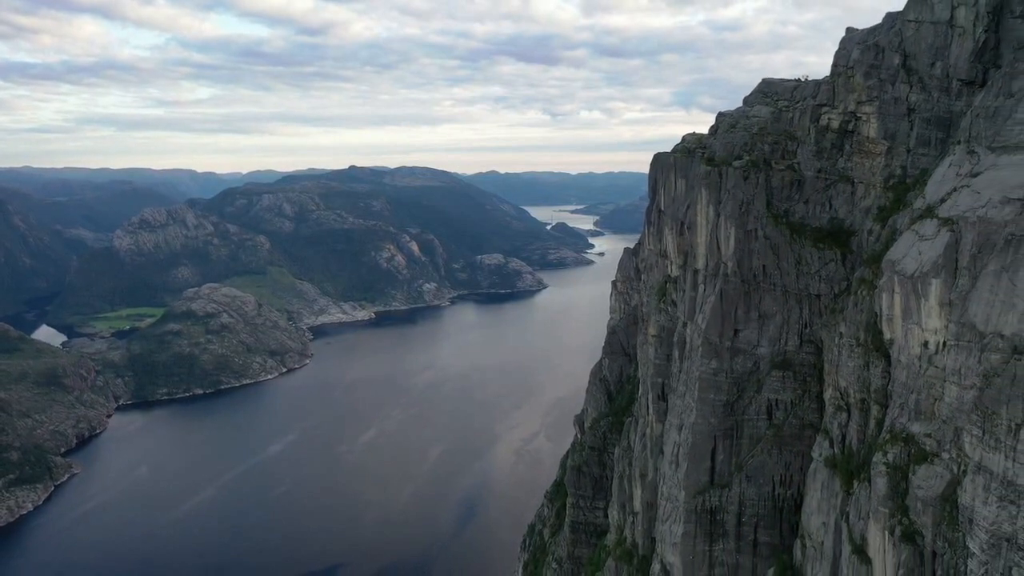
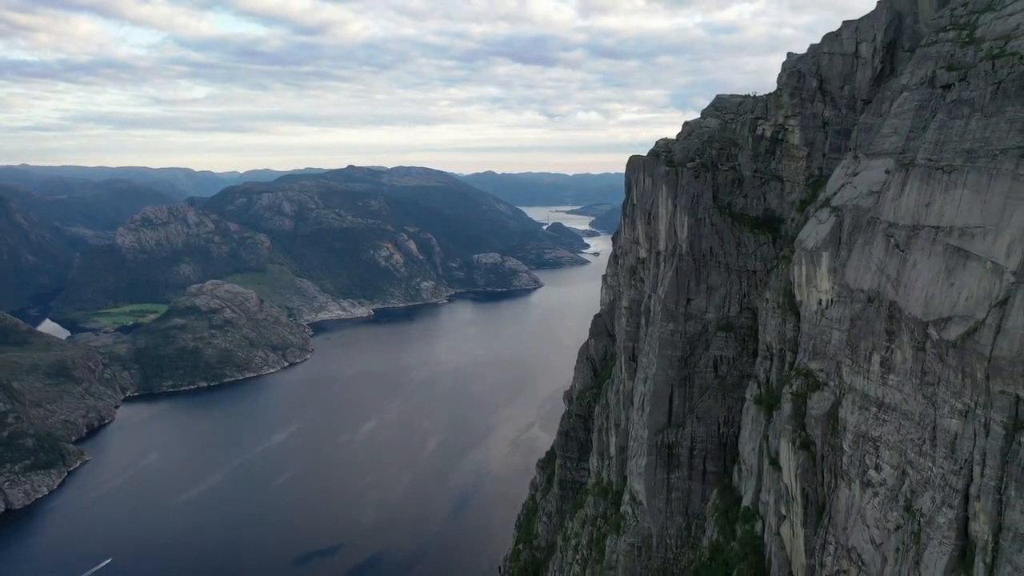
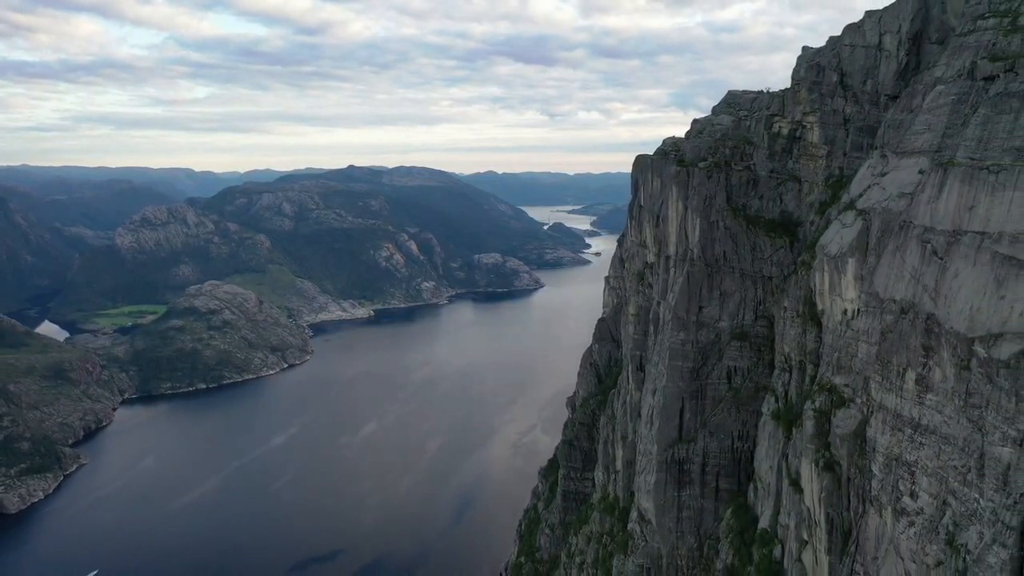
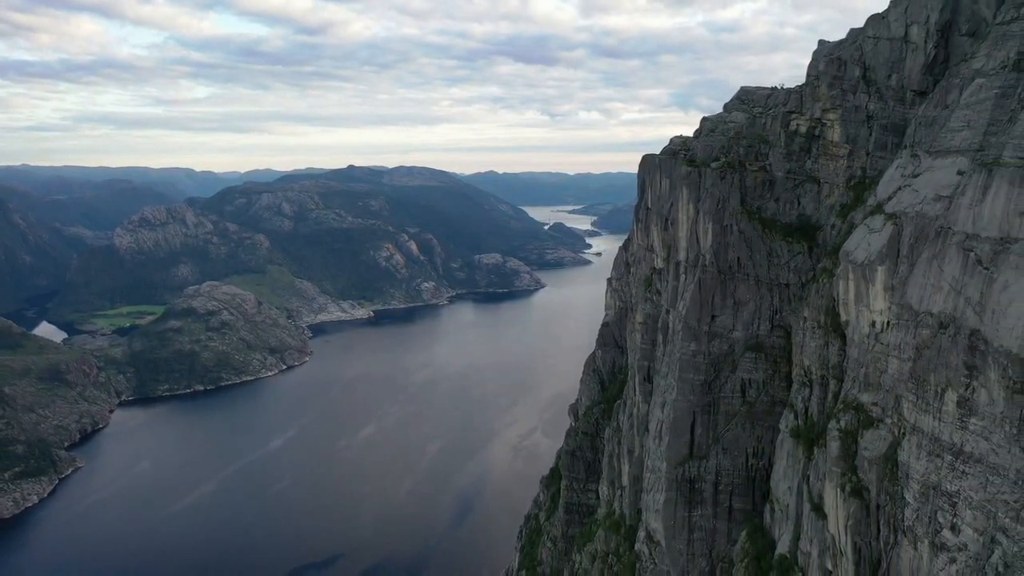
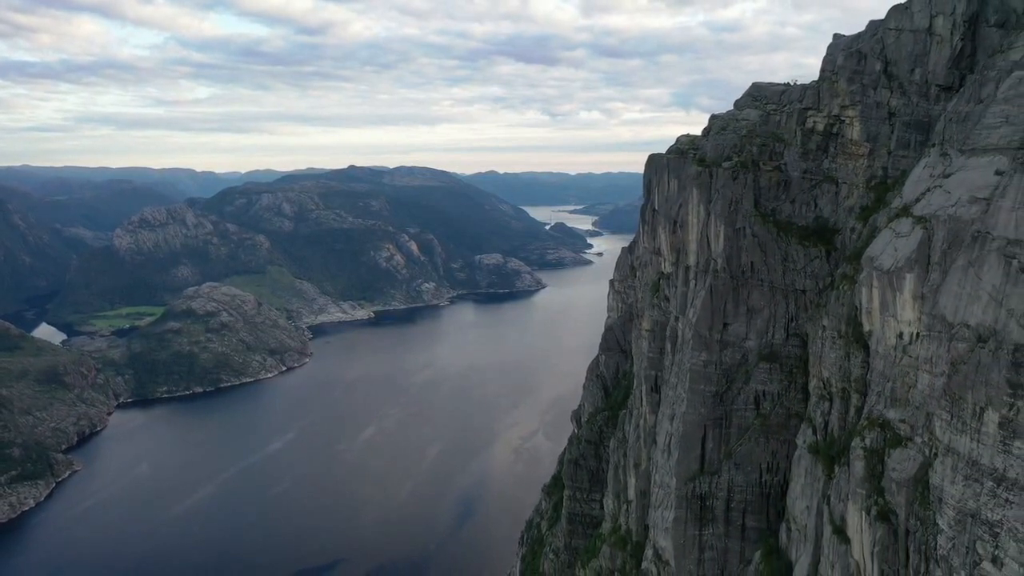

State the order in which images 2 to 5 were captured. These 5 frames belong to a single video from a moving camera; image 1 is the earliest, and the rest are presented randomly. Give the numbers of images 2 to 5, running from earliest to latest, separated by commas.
5, 4, 3, 2
